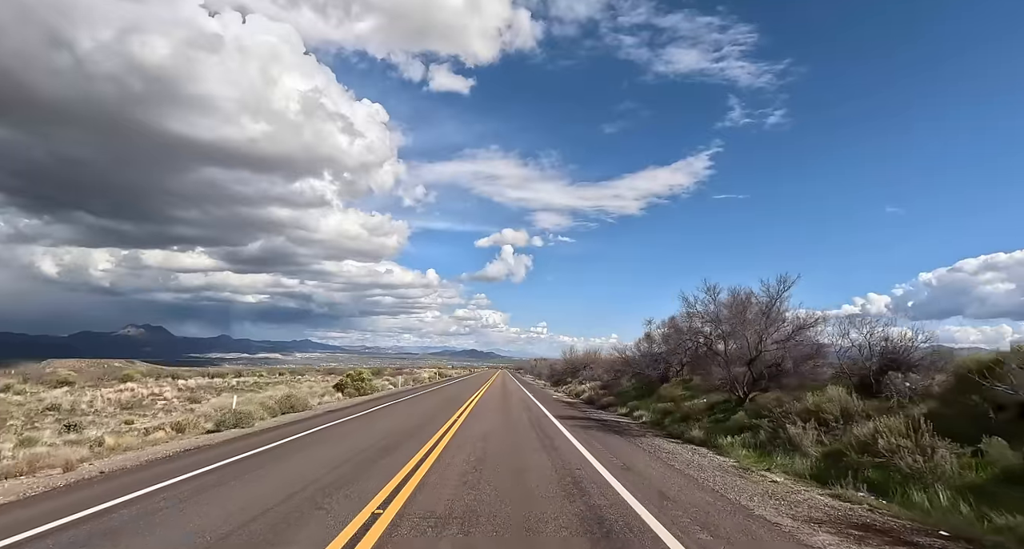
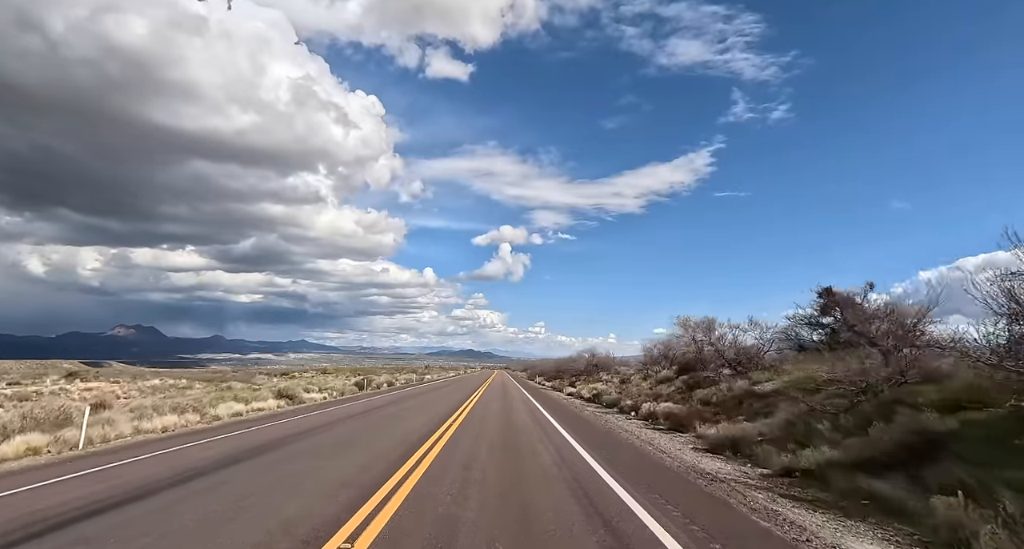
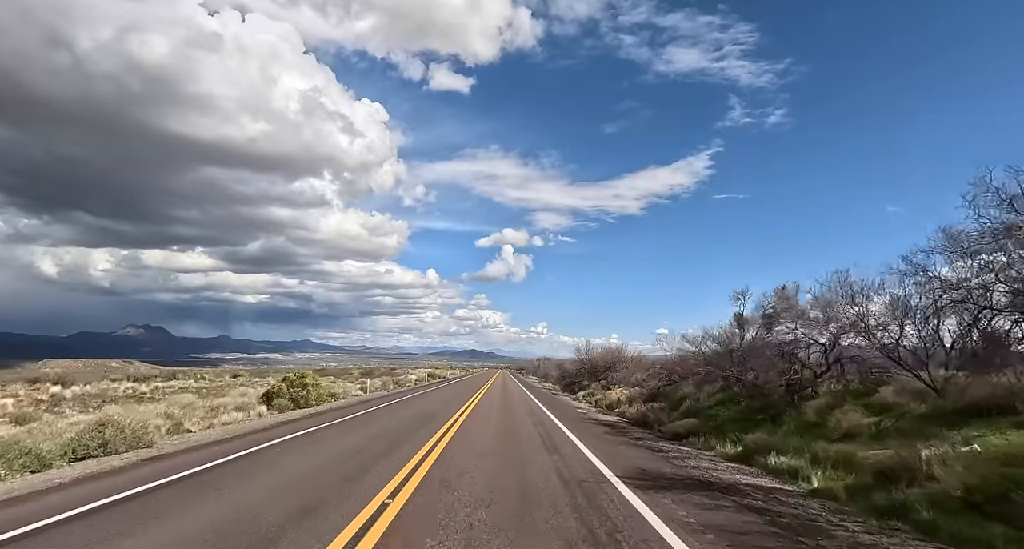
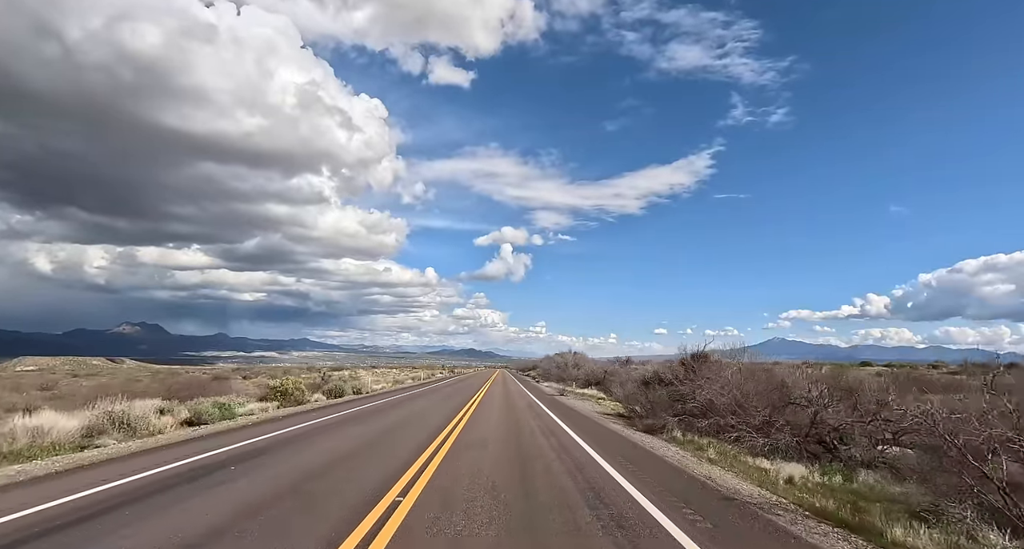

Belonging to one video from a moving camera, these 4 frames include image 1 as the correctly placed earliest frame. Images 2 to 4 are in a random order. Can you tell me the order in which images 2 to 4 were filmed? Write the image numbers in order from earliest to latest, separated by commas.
3, 4, 2
